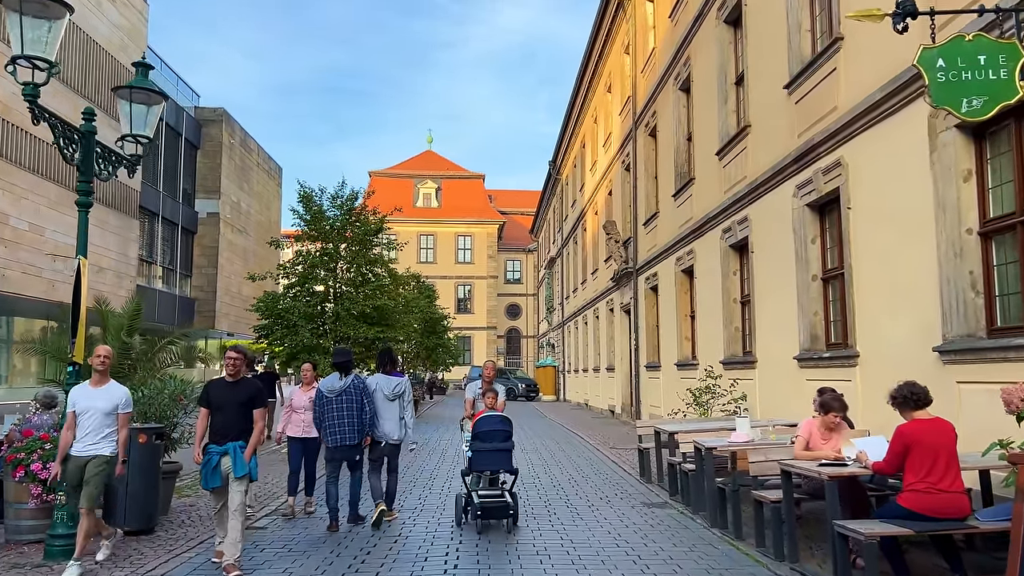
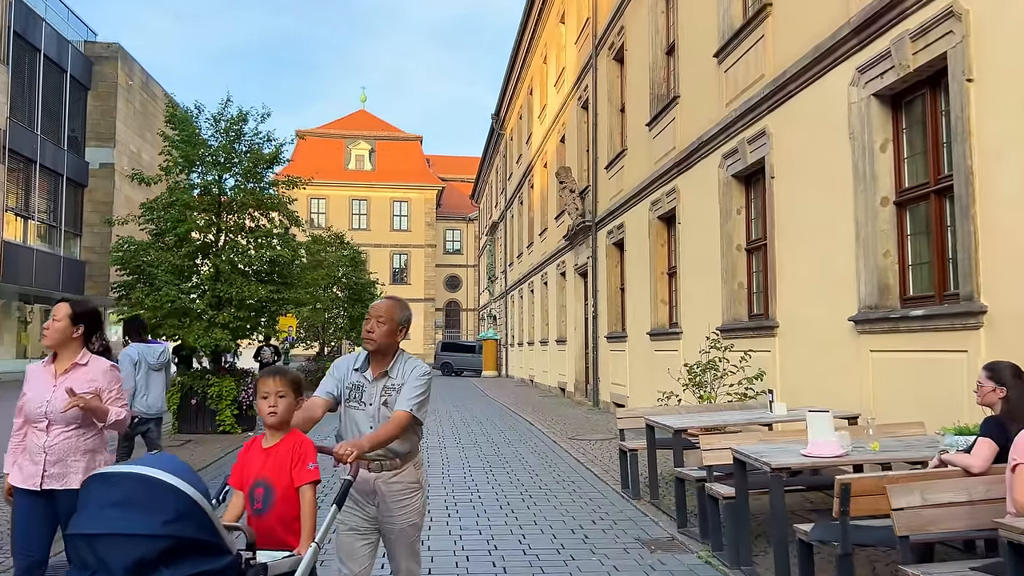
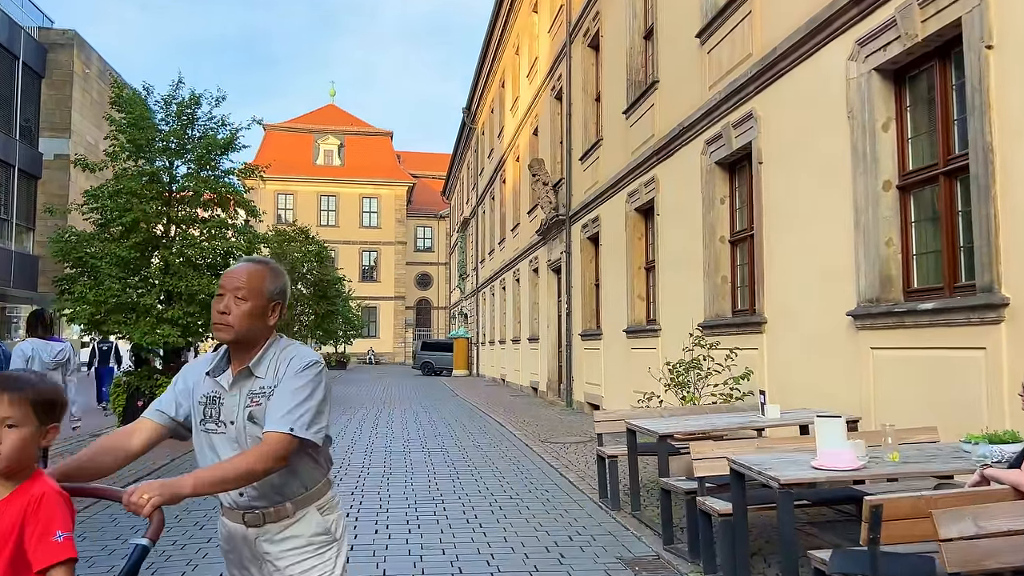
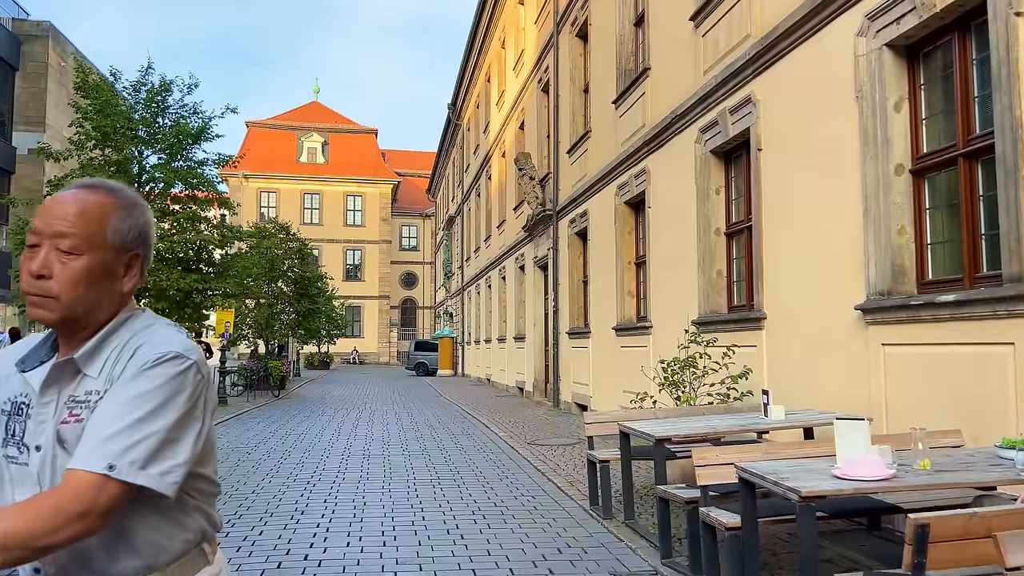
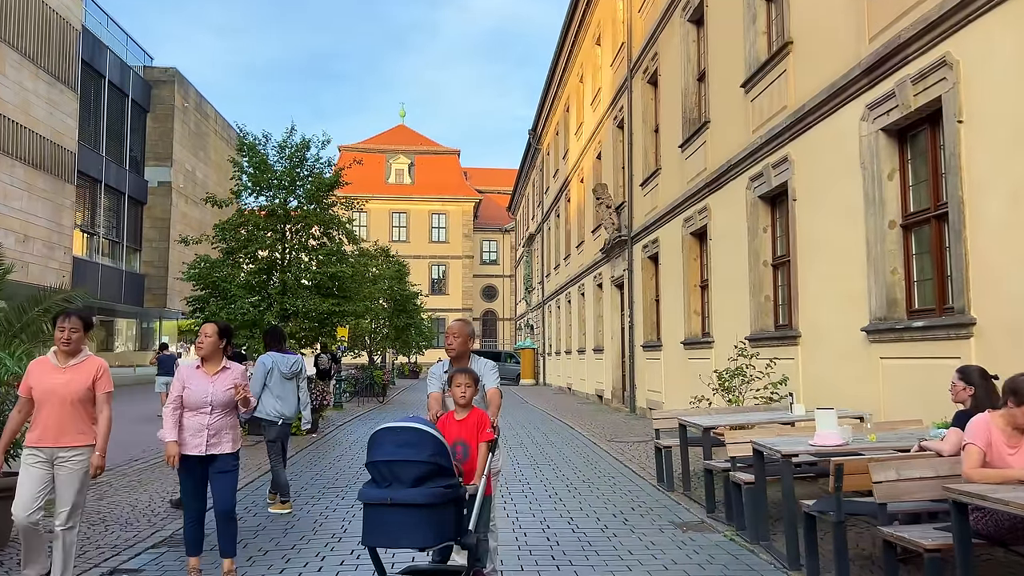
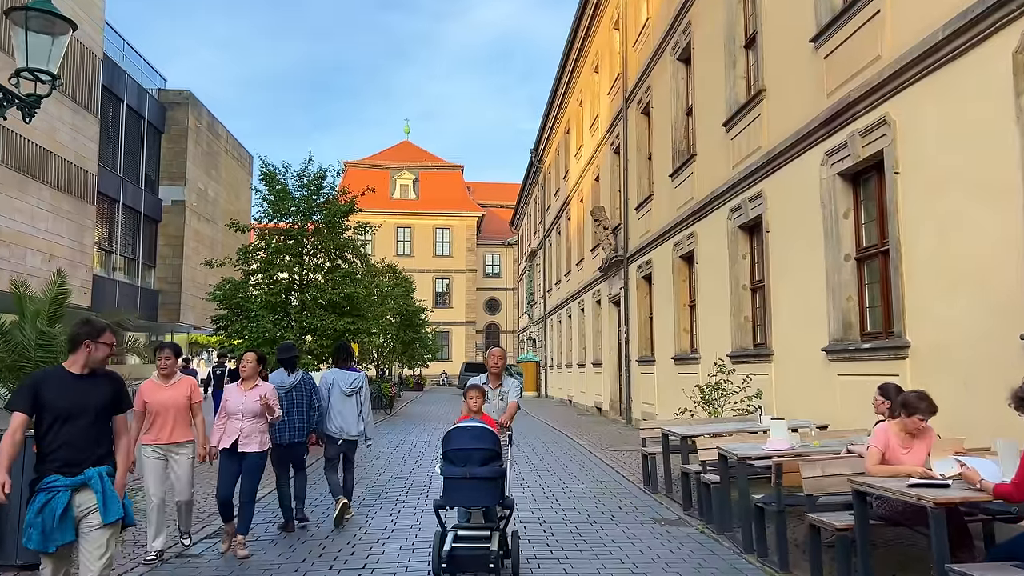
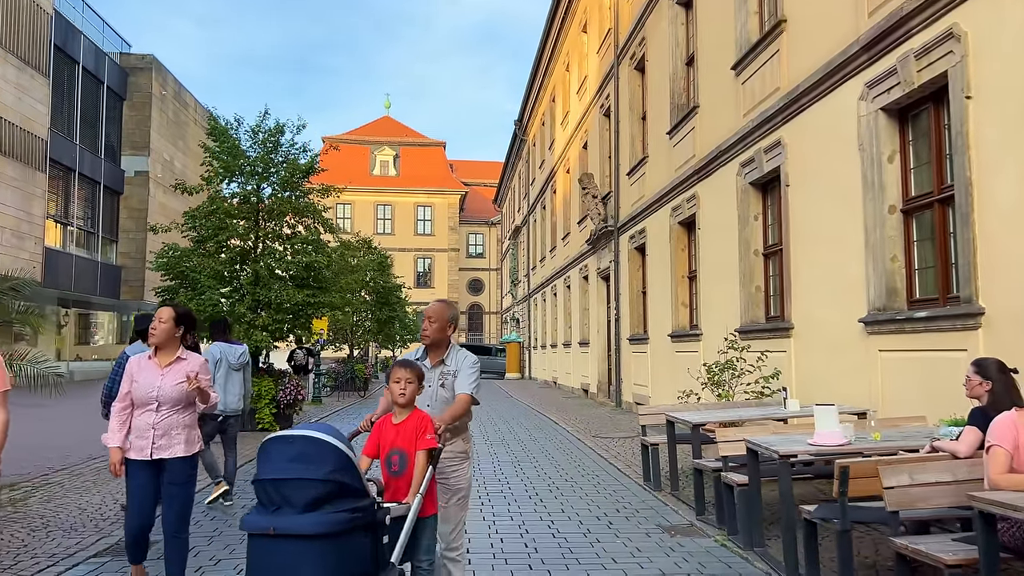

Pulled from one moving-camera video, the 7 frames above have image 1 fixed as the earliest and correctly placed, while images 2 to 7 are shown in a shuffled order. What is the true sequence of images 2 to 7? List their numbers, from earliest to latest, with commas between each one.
6, 5, 7, 2, 3, 4
